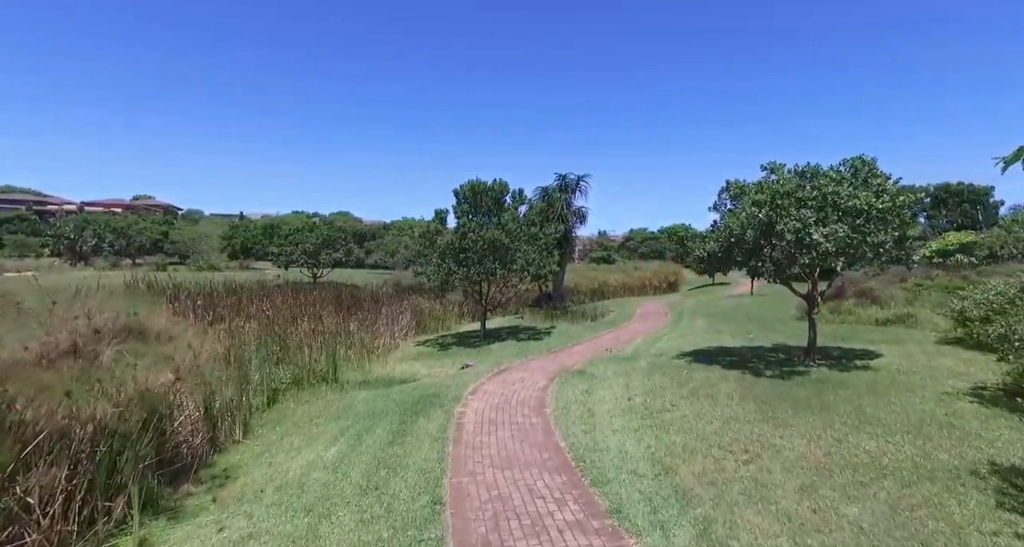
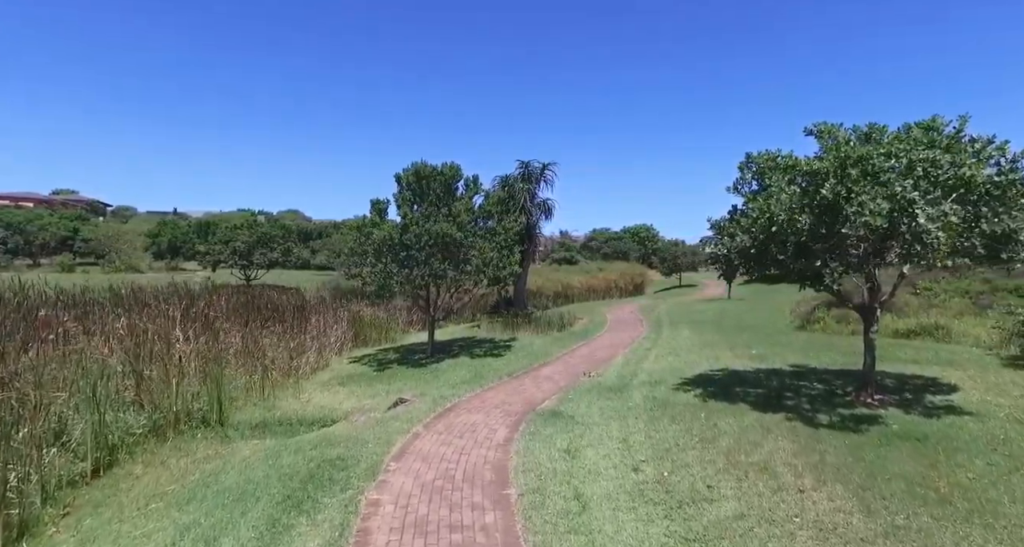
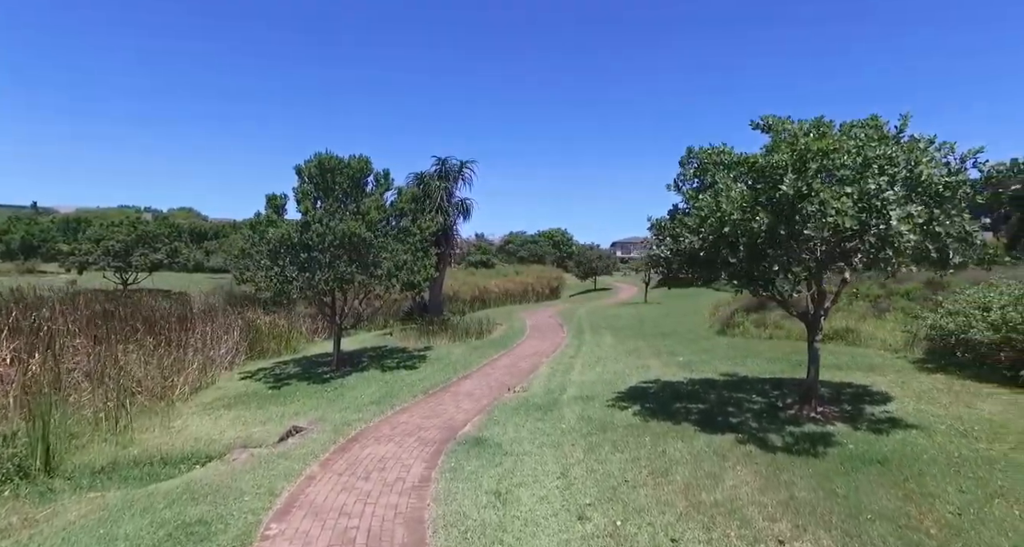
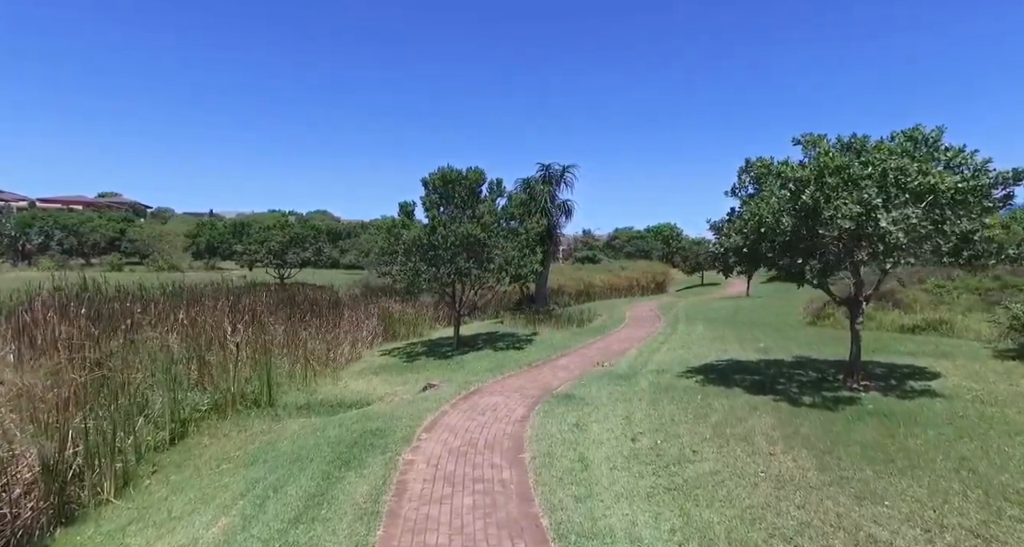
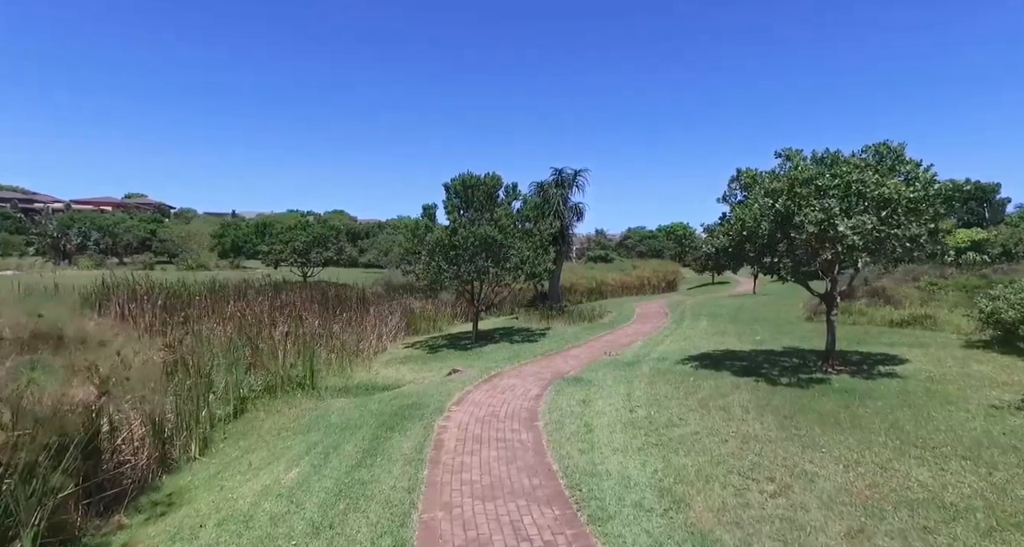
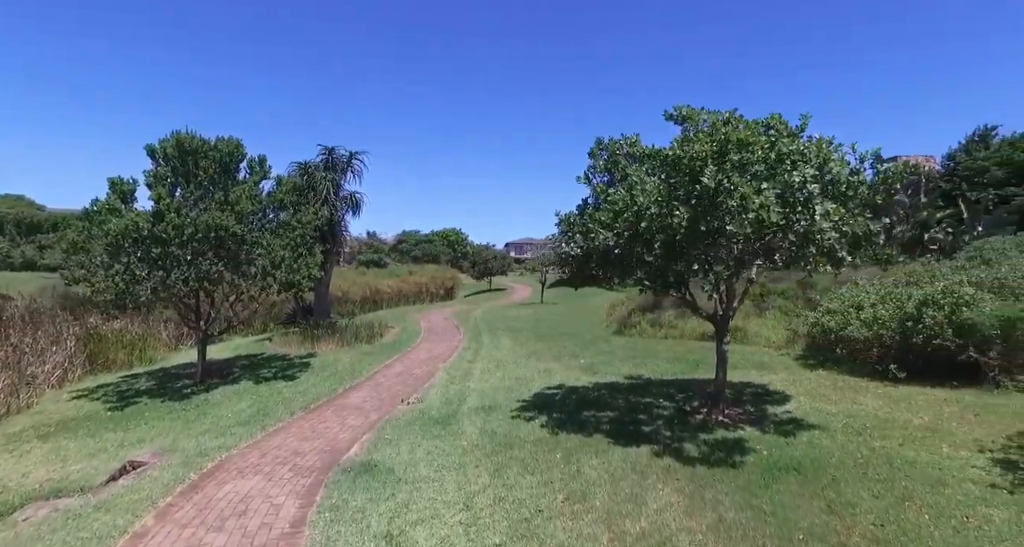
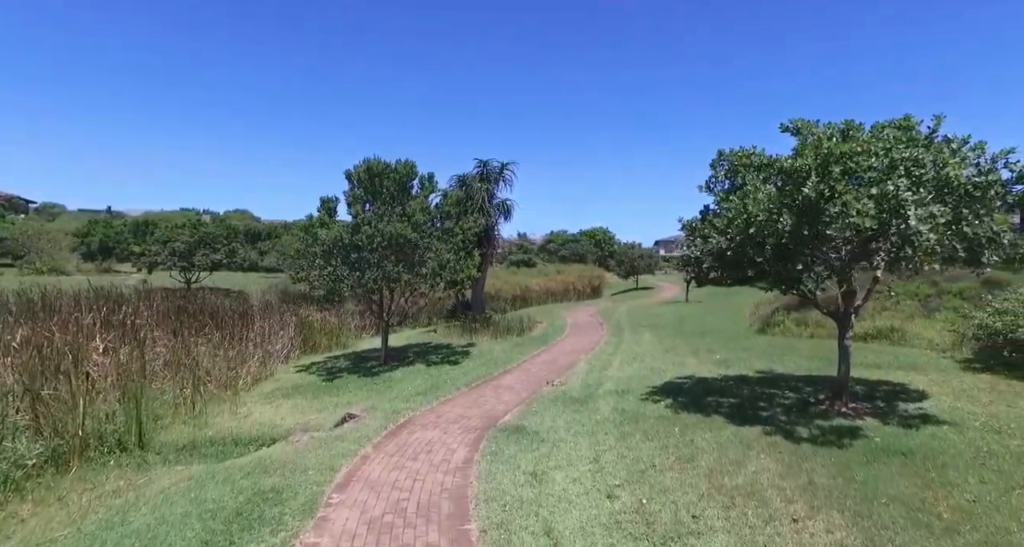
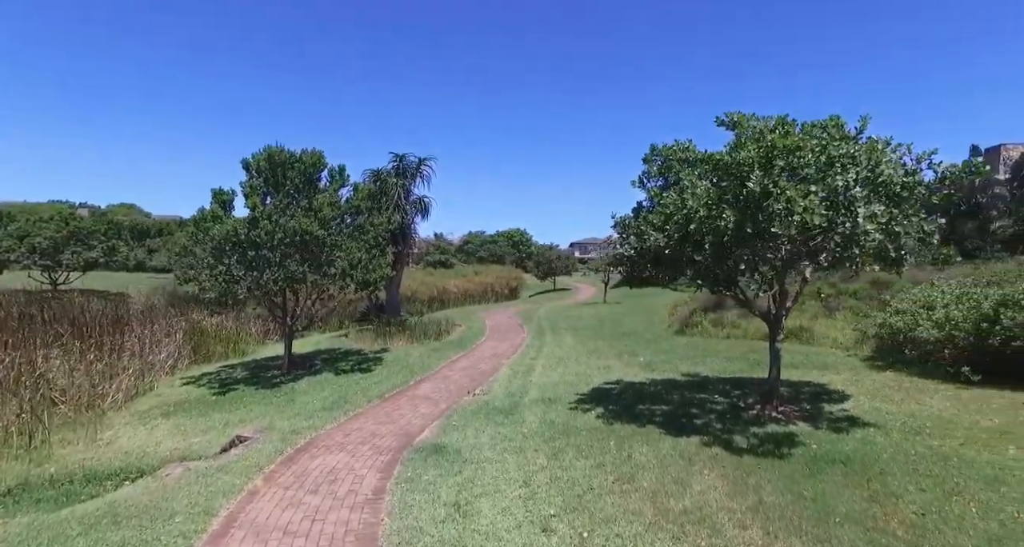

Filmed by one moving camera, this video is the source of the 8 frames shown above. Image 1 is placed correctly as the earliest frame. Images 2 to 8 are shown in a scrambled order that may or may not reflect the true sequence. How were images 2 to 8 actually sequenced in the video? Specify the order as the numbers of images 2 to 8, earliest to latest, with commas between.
5, 4, 2, 7, 3, 8, 6
